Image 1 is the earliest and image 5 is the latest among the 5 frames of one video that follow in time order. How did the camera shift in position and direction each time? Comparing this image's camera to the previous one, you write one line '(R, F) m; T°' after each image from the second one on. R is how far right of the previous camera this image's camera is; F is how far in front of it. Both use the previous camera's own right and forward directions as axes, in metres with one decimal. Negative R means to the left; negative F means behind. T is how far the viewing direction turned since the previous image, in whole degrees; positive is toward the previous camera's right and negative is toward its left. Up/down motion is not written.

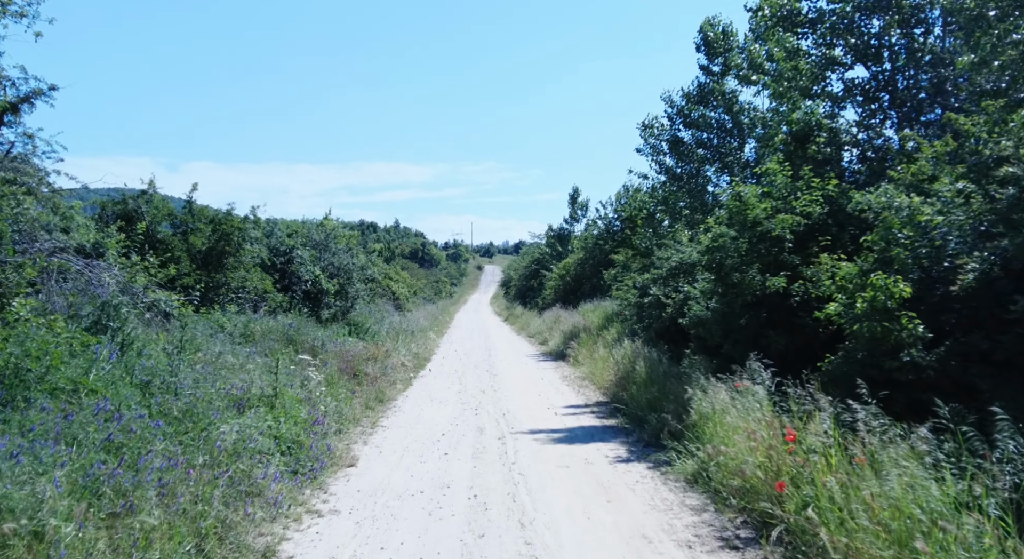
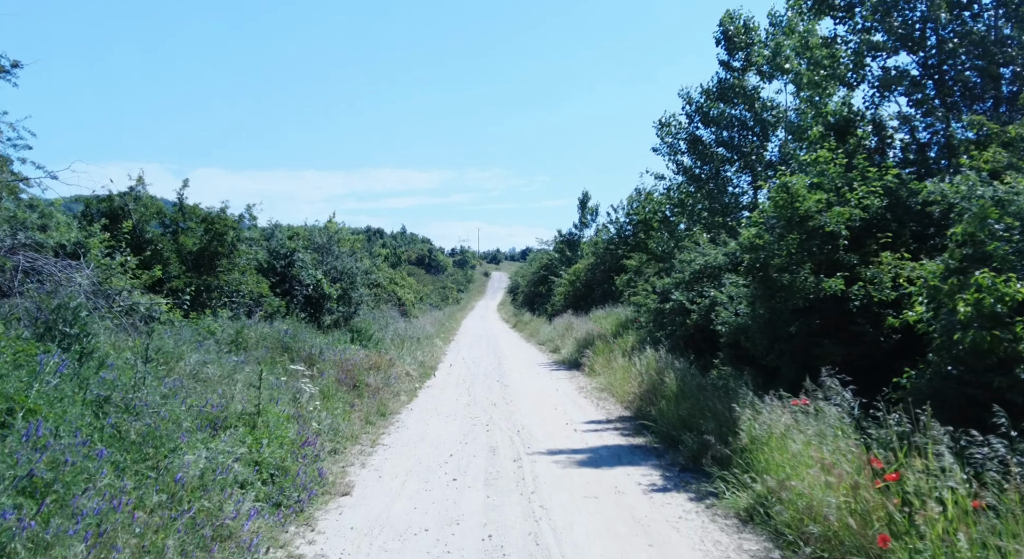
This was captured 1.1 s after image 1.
(-0.1, +1.3) m; 0°
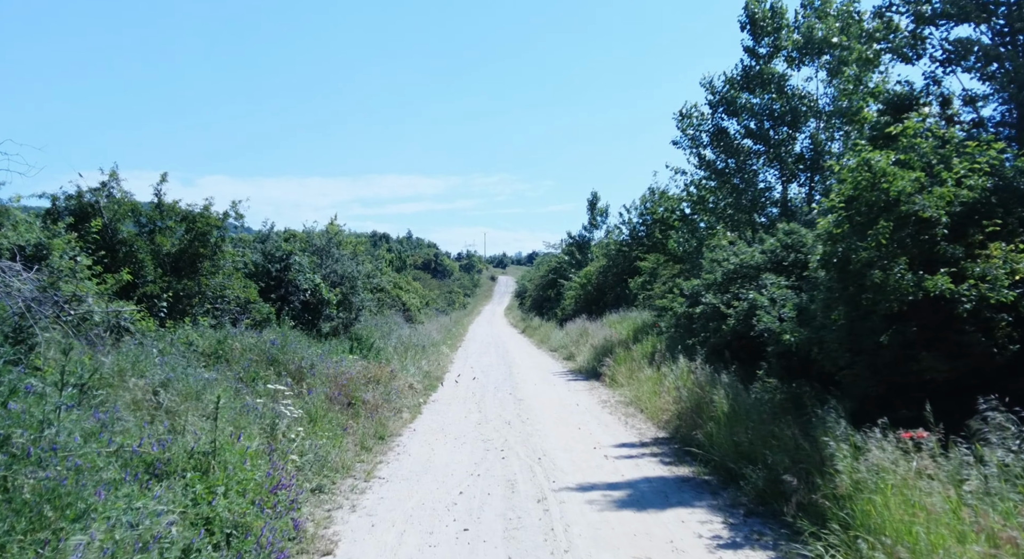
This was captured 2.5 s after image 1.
(-0.1, +1.8) m; 0°
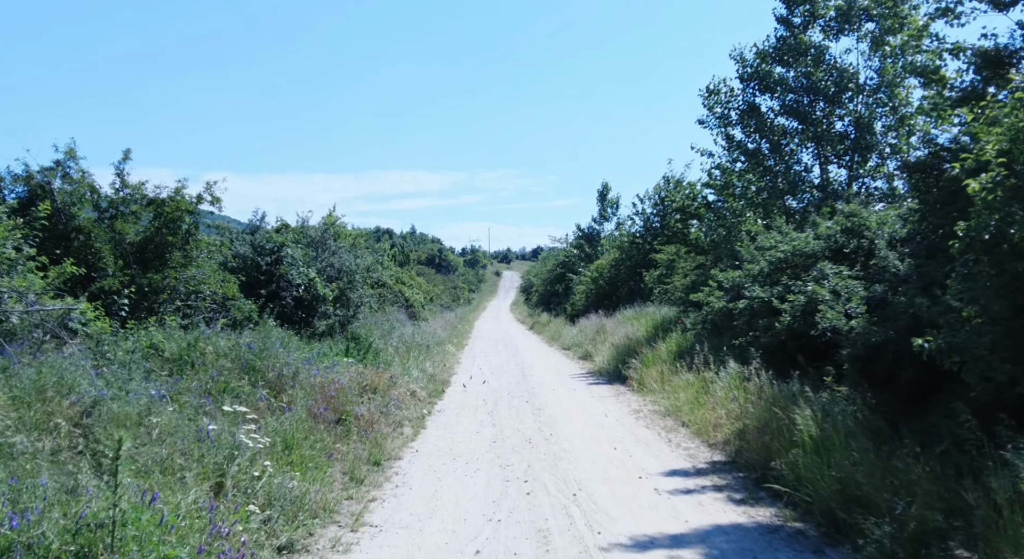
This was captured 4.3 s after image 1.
(-0.2, +2.2) m; 0°
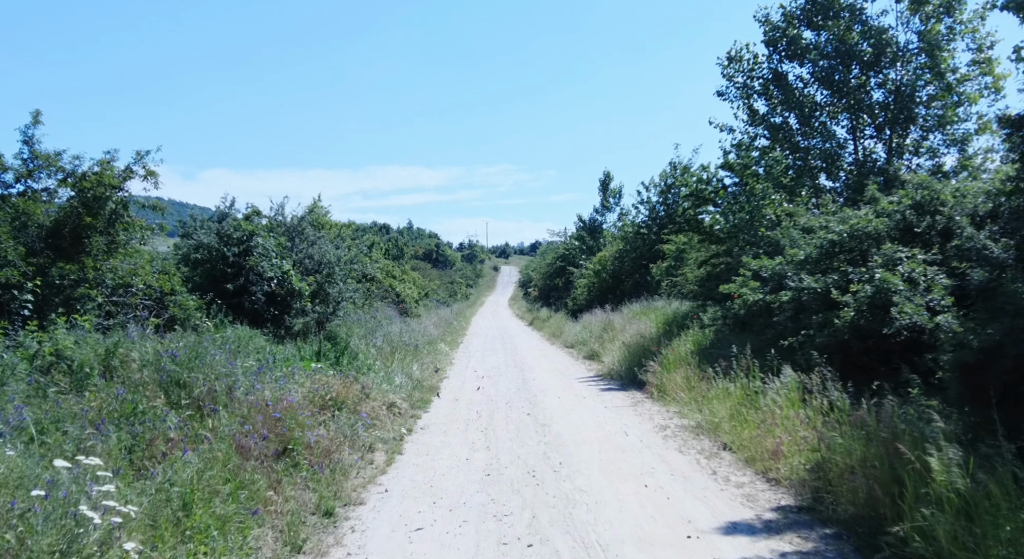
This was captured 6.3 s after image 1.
(0.0, +2.5) m; 0°
